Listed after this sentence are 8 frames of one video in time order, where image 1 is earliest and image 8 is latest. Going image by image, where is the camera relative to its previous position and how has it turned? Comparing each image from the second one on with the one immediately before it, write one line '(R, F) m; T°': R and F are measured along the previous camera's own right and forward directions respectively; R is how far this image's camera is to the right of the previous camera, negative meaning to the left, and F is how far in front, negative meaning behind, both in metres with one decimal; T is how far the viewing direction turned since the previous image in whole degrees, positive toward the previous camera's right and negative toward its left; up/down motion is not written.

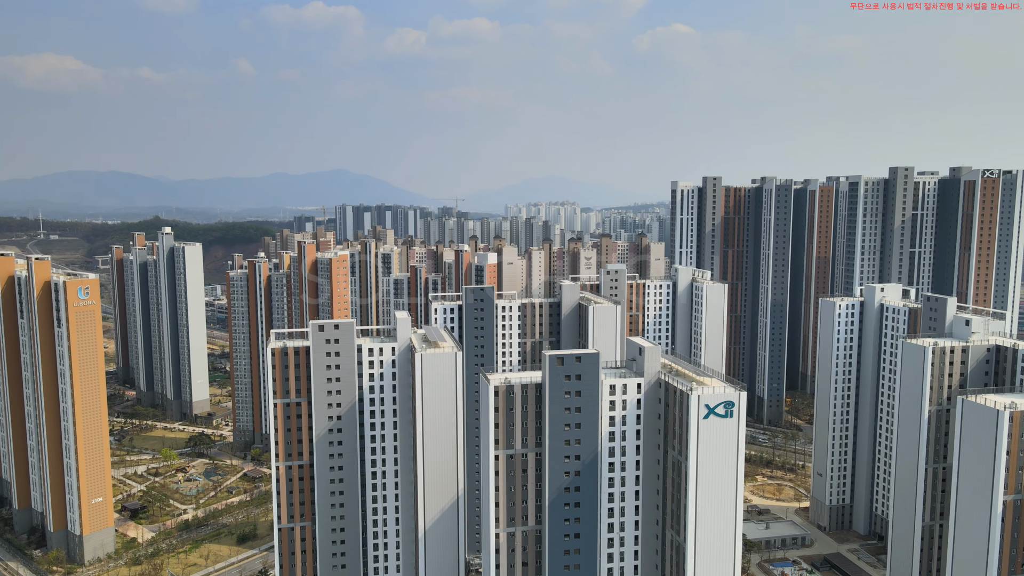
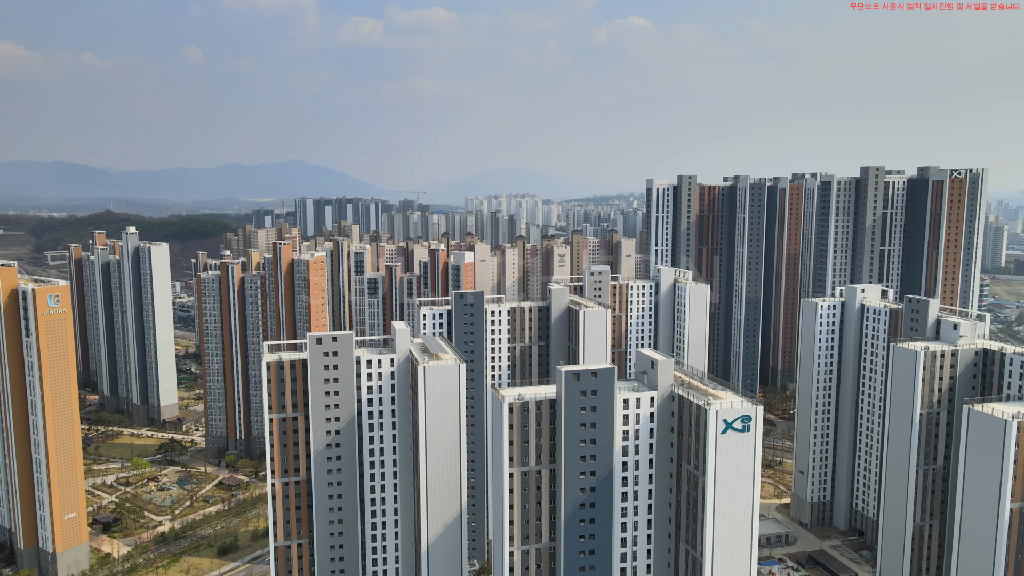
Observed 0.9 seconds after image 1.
(-1.7, +0.6) m; +3°
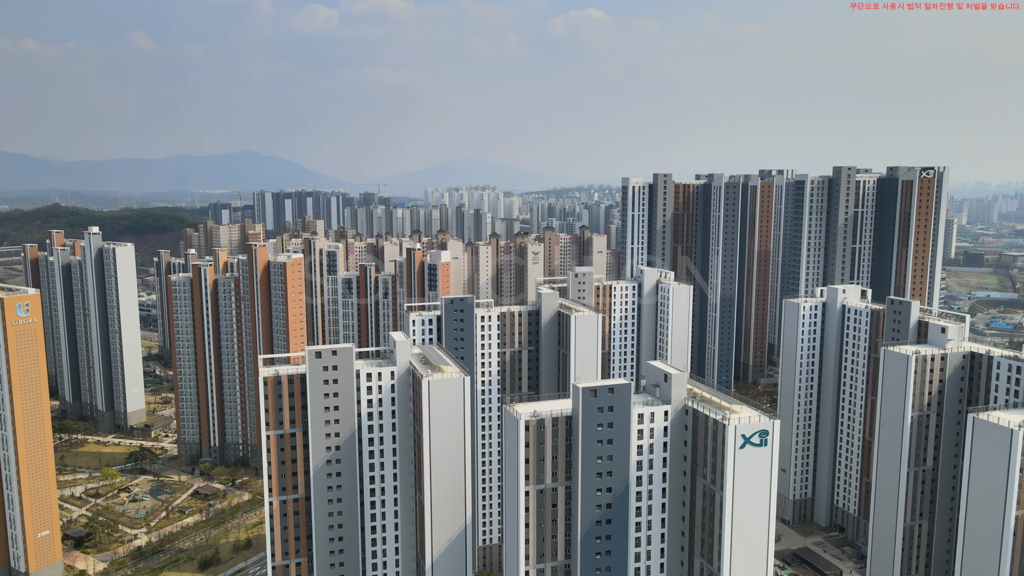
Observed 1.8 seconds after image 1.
(-1.7, +0.5) m; +3°
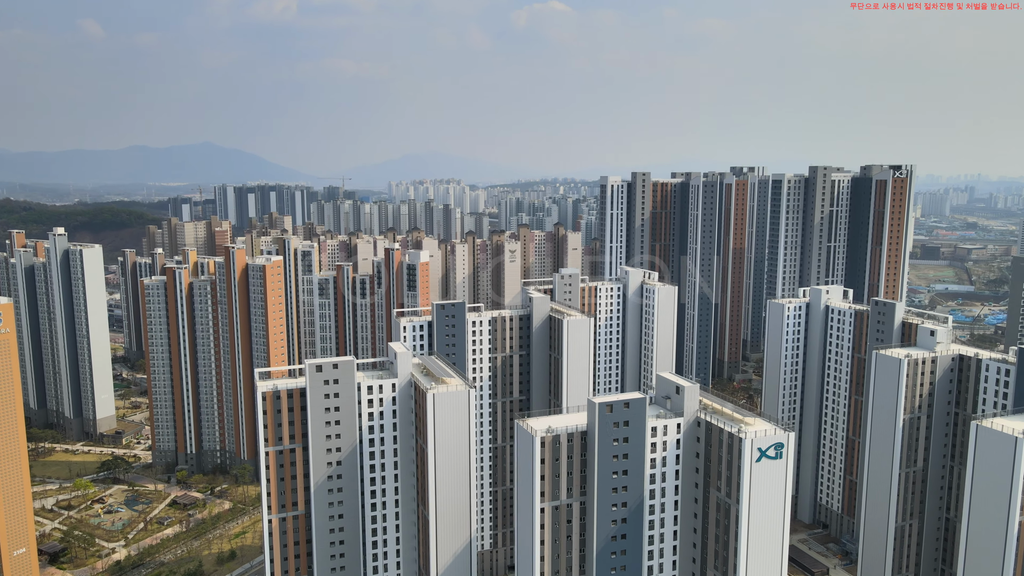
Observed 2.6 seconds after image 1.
(-1.5, +0.5) m; +3°
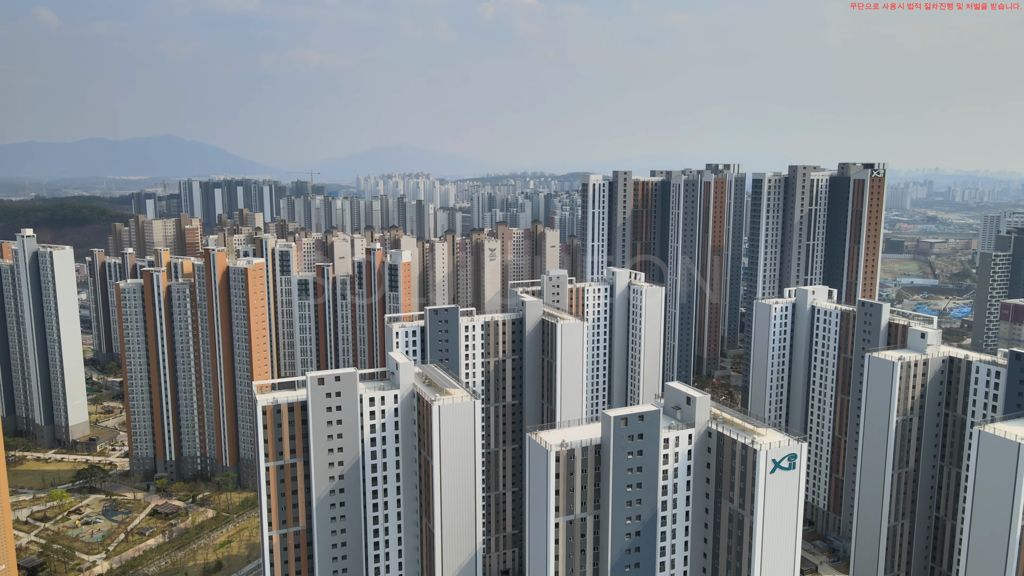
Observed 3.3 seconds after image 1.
(-1.4, +0.4) m; +2°
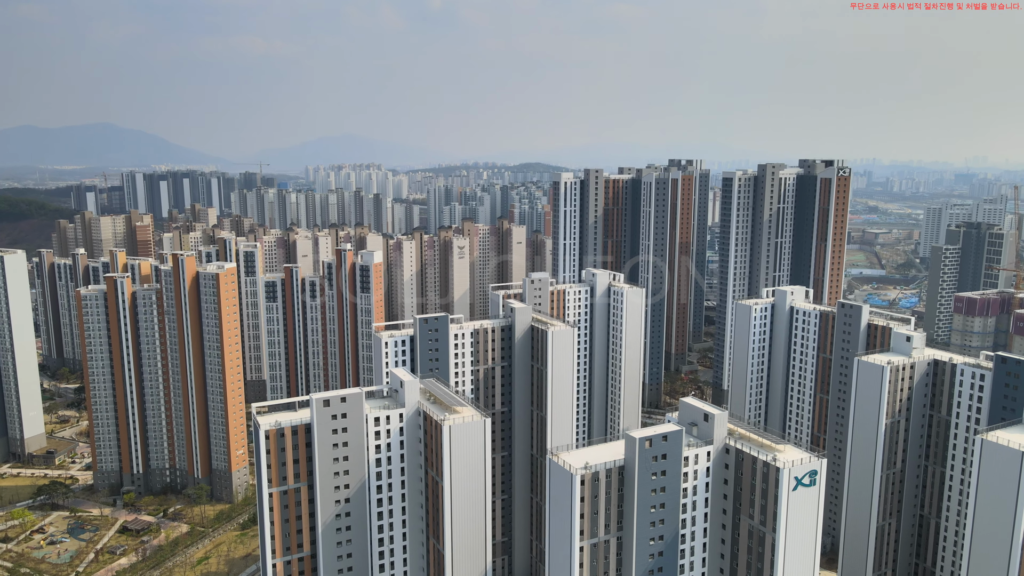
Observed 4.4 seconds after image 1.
(-2.1, +0.6) m; +4°
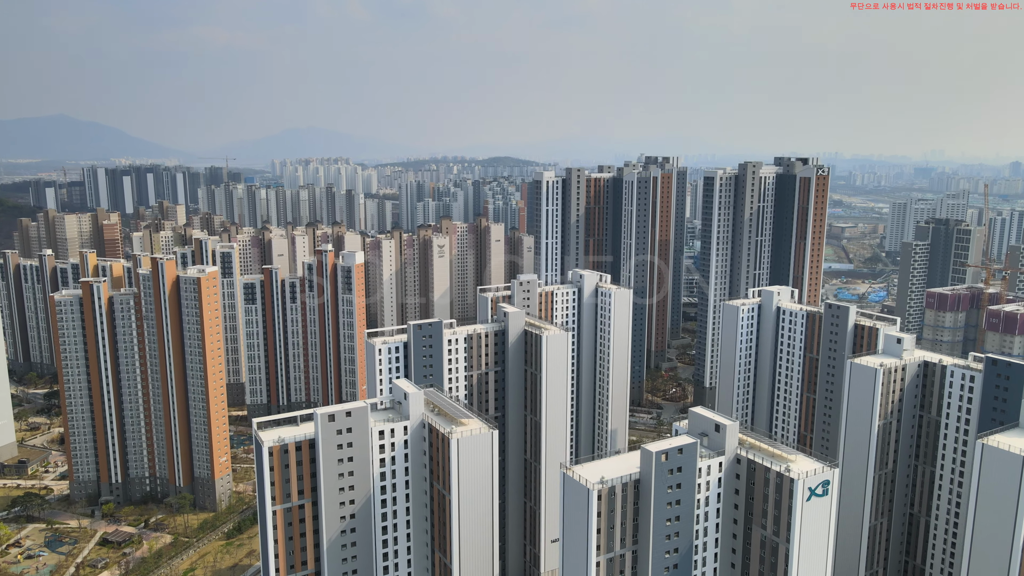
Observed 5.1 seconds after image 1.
(-1.4, +0.3) m; +2°
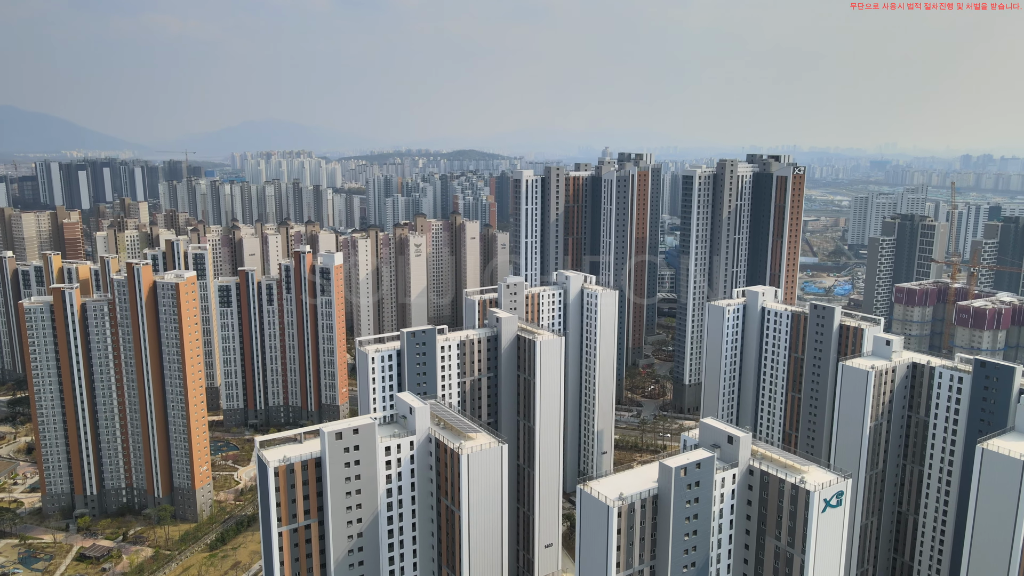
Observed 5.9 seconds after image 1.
(-1.6, +0.4) m; +3°
